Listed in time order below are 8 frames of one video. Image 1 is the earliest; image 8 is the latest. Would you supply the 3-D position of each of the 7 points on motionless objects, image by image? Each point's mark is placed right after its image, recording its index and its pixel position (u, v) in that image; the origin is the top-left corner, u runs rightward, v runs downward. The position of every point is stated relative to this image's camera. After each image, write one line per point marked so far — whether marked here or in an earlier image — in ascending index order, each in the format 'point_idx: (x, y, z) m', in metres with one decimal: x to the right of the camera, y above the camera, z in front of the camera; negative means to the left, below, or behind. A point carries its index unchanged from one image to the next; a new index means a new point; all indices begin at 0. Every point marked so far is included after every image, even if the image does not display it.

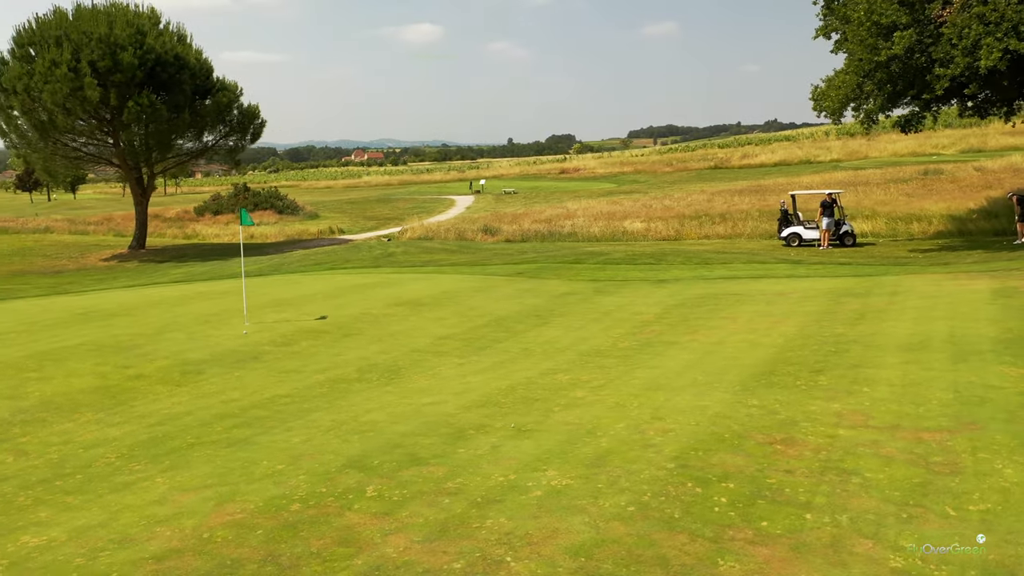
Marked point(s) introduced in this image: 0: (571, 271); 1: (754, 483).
0: (+1.2, +0.3, +17.1) m
1: (+1.5, -1.2, +5.1) m
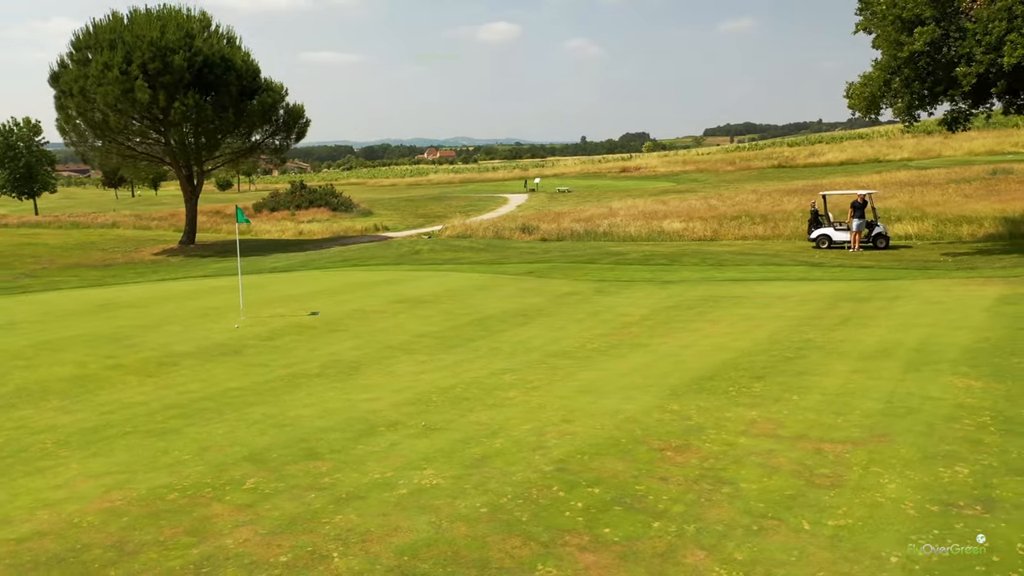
0: (+1.4, +0.3, +17.0) m
1: (+0.7, -1.3, +5.1) m
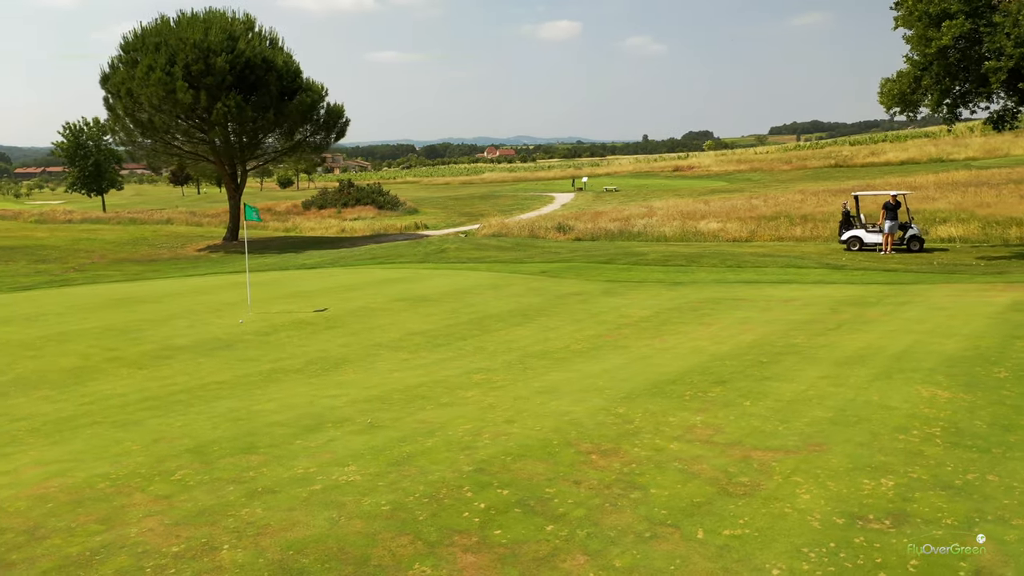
0: (+1.7, +0.3, +16.9) m
1: (+0.1, -1.3, +5.1) m
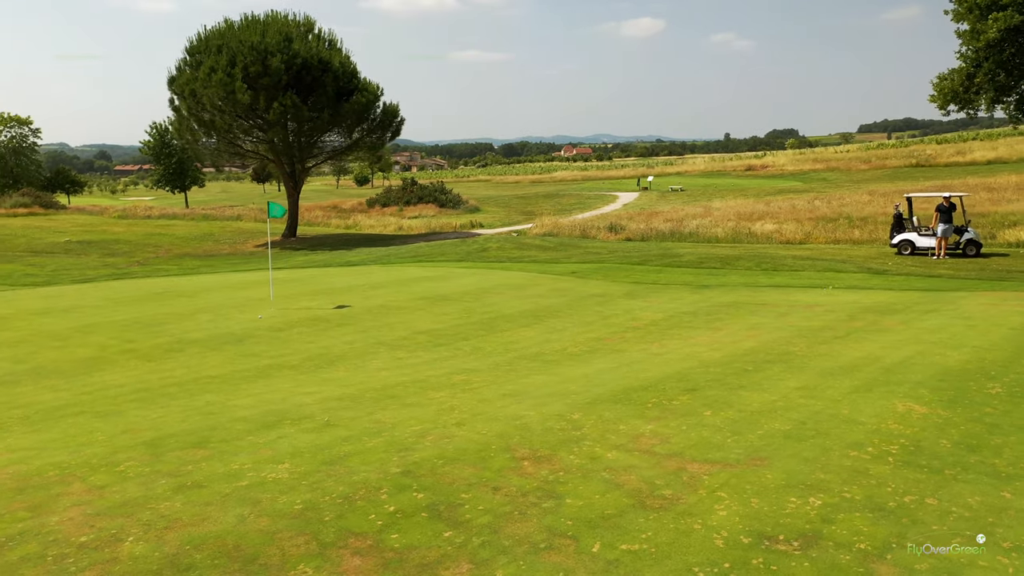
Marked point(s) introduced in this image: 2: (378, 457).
0: (+2.3, +0.3, +16.7) m
1: (-0.4, -1.3, +5.0) m
2: (-0.9, -1.2, +5.7) m
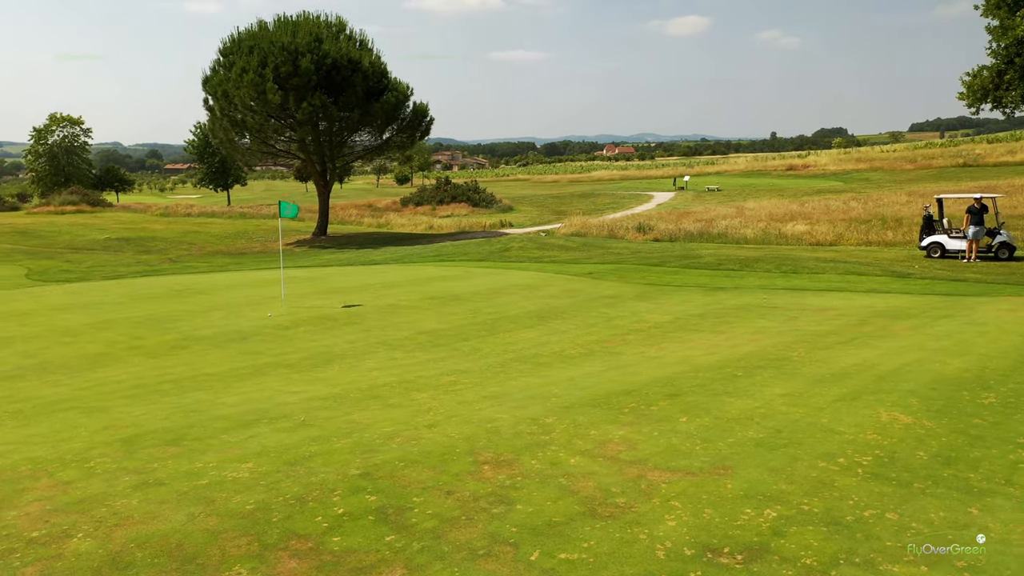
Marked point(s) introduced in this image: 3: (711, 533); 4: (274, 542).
0: (+2.6, +0.3, +16.5) m
1: (-0.7, -1.3, +5.0) m
2: (-1.2, -1.2, +5.7) m
3: (+1.1, -1.3, +4.4) m
4: (-1.3, -1.4, +4.5) m
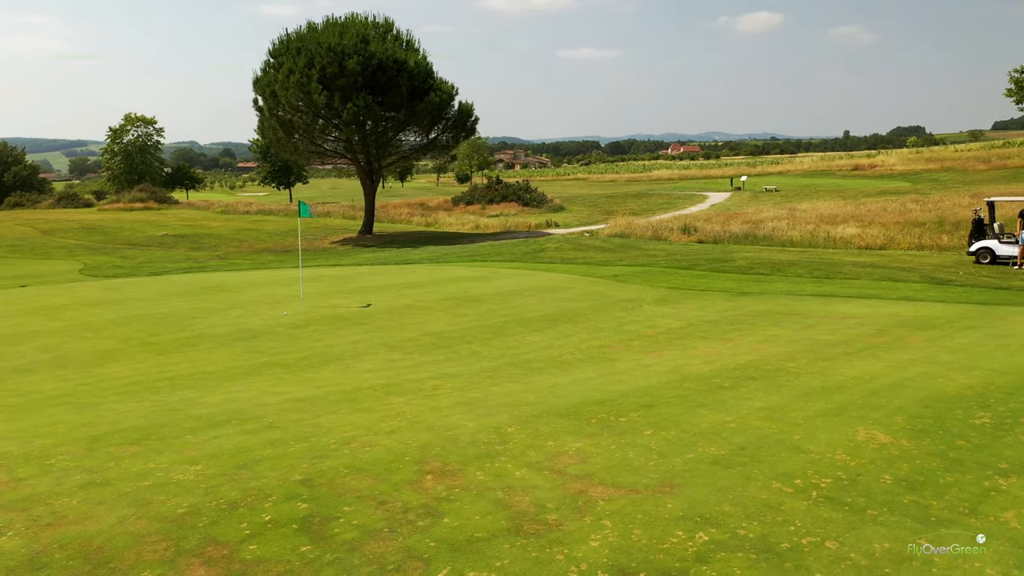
0: (+3.1, +0.2, +16.1) m
1: (-1.1, -1.3, +4.9) m
2: (-1.6, -1.2, +5.7) m
3: (+0.6, -1.4, +4.2) m
4: (-1.8, -1.4, +4.5) m
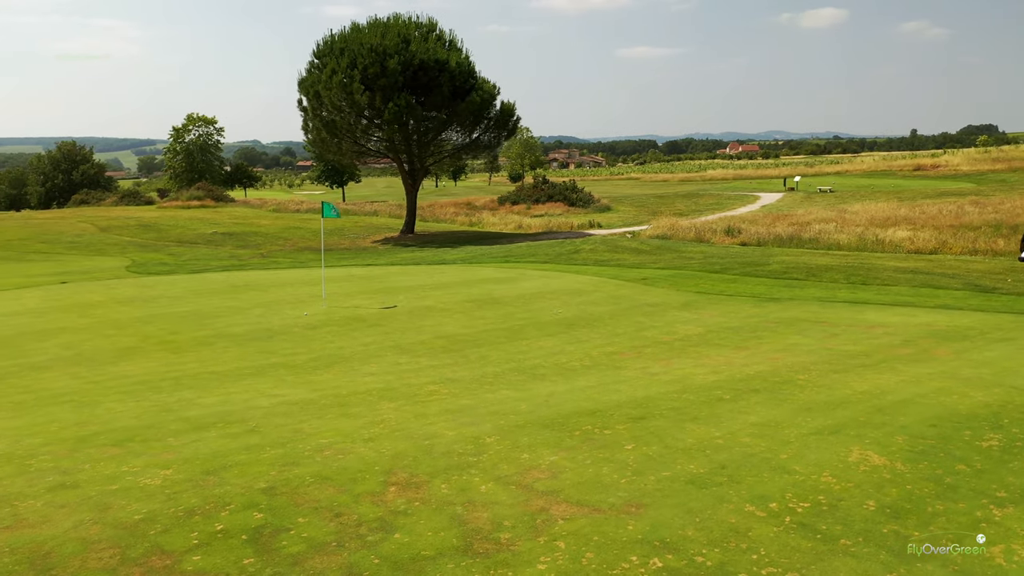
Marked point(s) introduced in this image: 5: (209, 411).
0: (+3.6, +0.1, +15.7) m
1: (-1.4, -1.4, +4.8) m
2: (-1.8, -1.3, +5.6) m
3: (+0.3, -1.5, +4.0) m
4: (-2.0, -1.5, +4.4) m
5: (-2.7, -1.1, +7.4) m
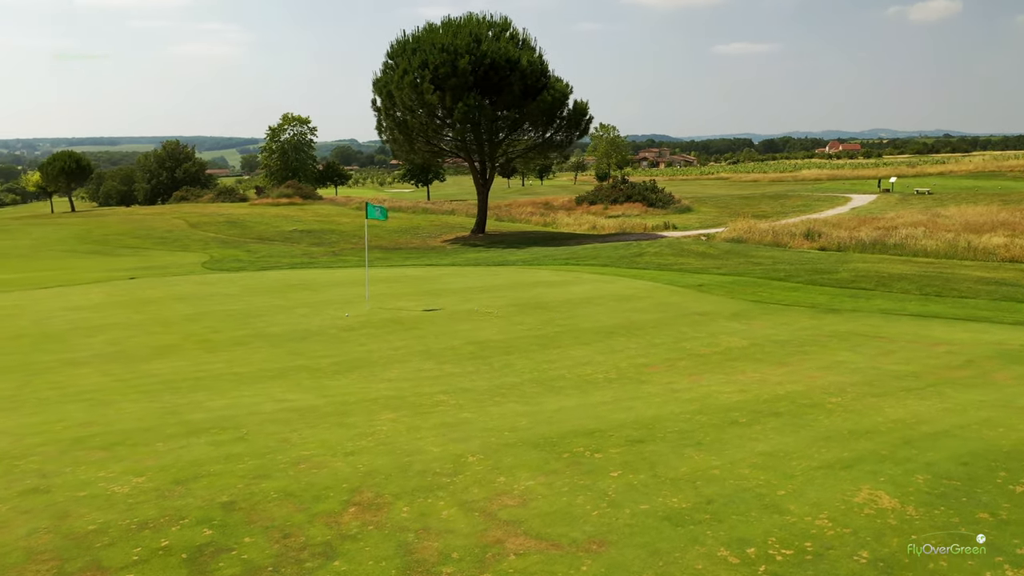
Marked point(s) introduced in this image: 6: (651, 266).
0: (+4.5, 0.0, +15.0) m
1: (-1.6, -1.4, +4.7) m
2: (-1.9, -1.3, +5.5) m
3: (0.0, -1.5, +3.7) m
4: (-2.3, -1.5, +4.3) m
5: (-2.7, -1.1, +7.3) m
6: (+3.4, +0.5, +19.5) m
